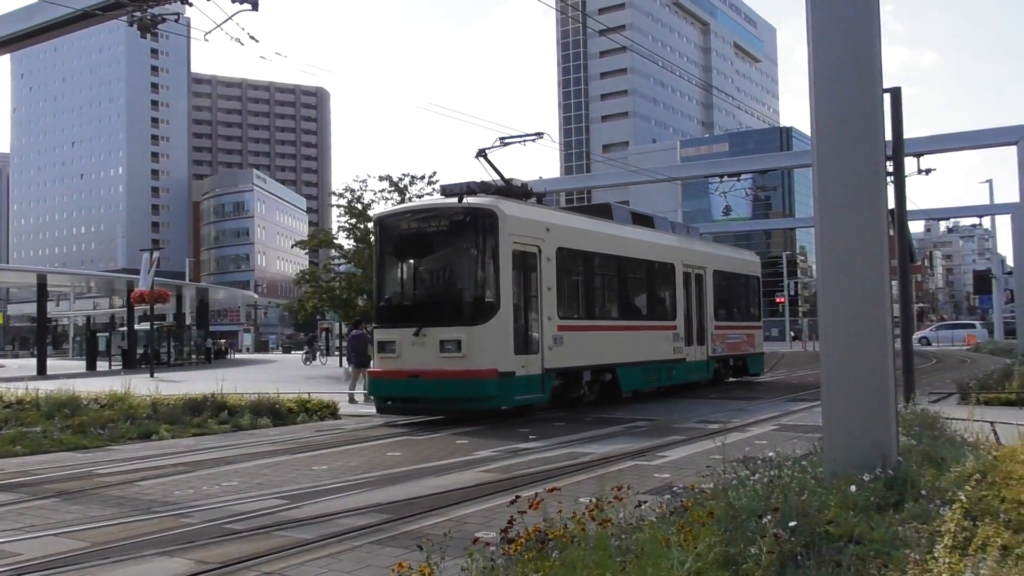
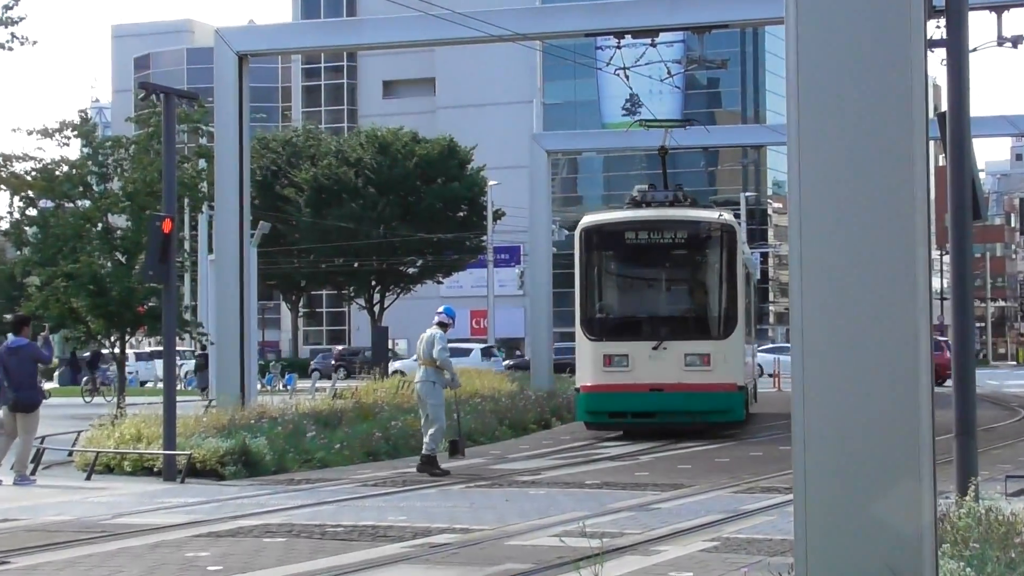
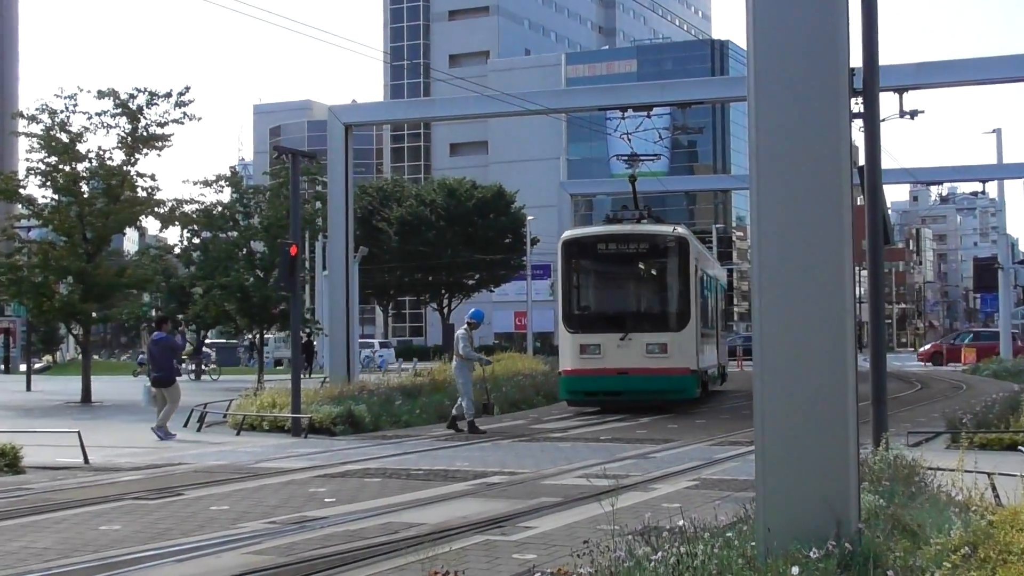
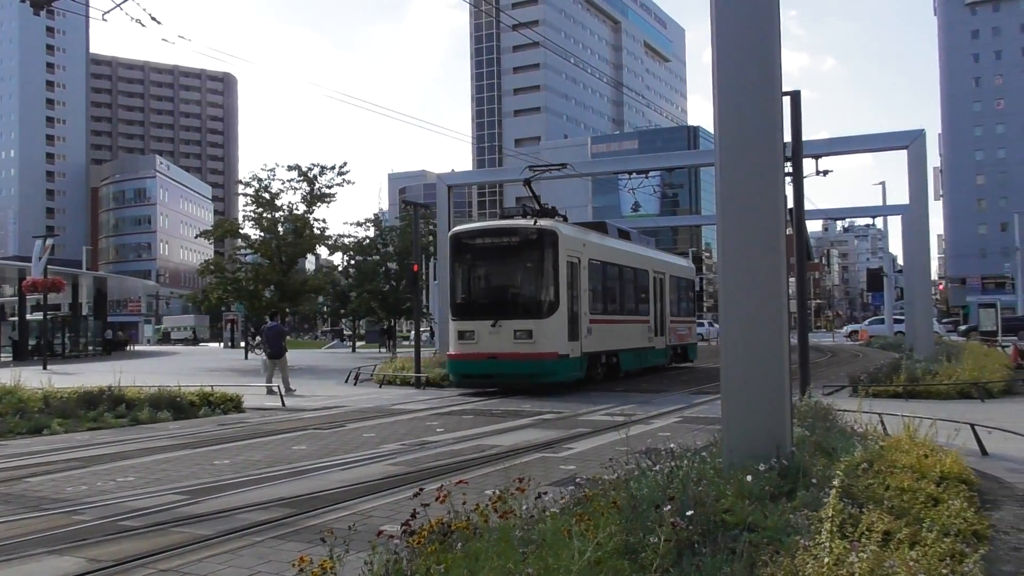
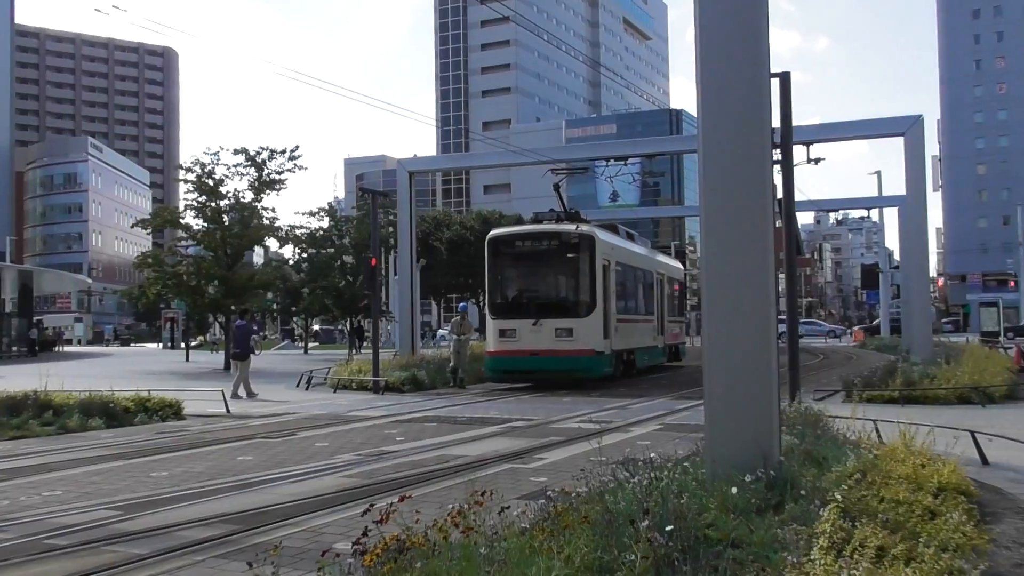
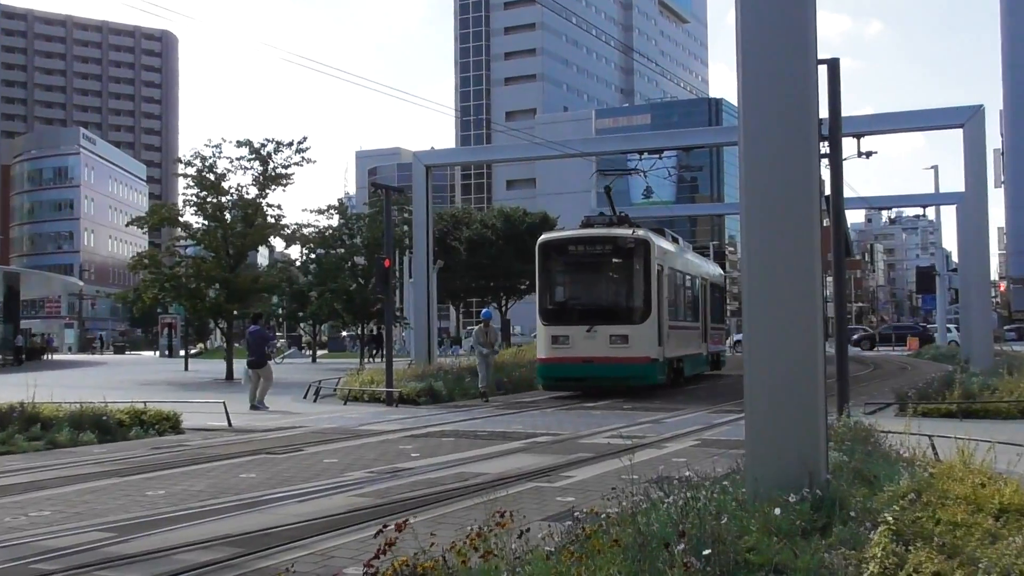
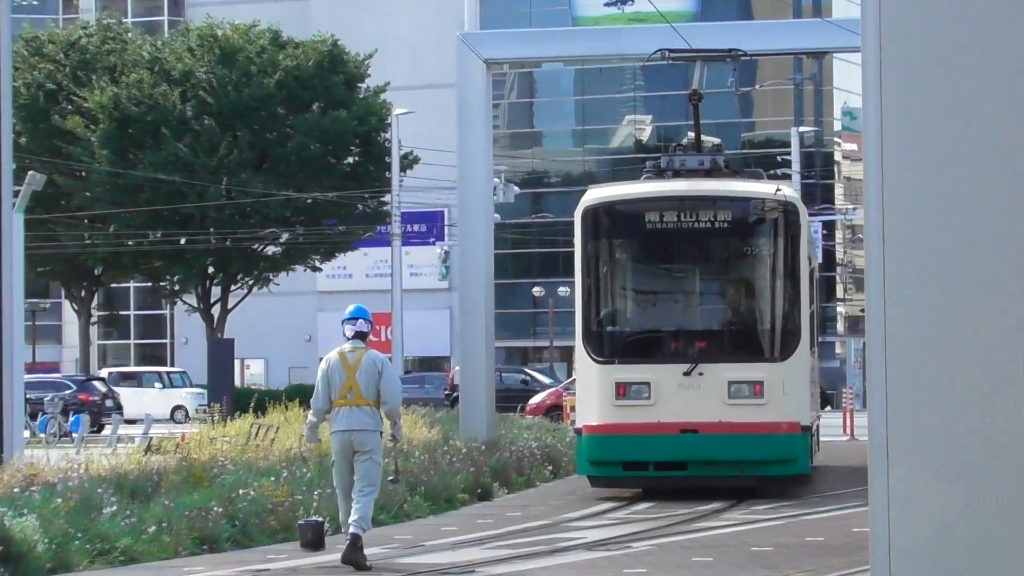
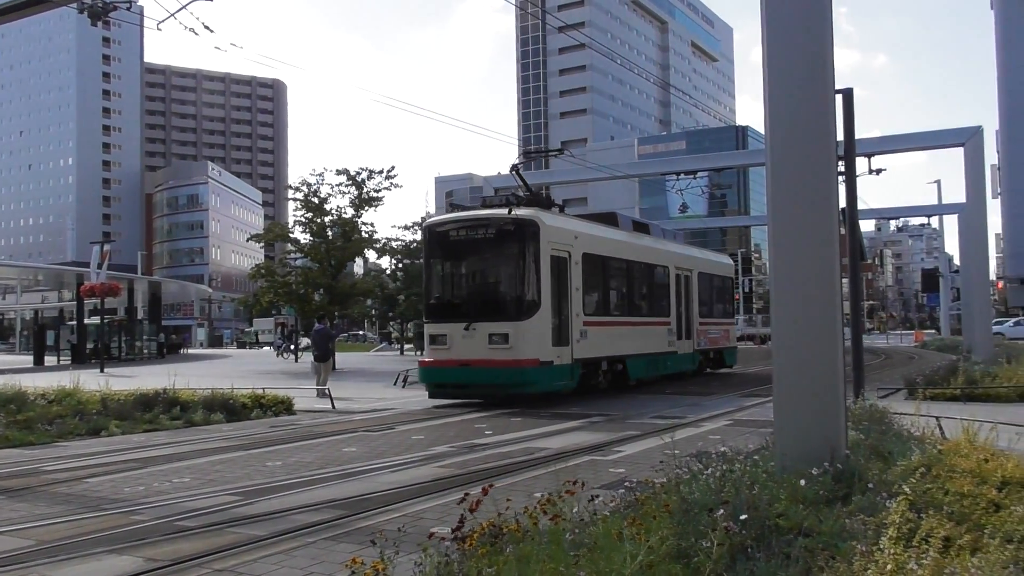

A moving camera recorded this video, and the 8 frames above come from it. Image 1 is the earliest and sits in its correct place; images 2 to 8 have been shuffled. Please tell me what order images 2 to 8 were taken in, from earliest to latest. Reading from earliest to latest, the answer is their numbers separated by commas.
8, 4, 5, 6, 3, 2, 7
